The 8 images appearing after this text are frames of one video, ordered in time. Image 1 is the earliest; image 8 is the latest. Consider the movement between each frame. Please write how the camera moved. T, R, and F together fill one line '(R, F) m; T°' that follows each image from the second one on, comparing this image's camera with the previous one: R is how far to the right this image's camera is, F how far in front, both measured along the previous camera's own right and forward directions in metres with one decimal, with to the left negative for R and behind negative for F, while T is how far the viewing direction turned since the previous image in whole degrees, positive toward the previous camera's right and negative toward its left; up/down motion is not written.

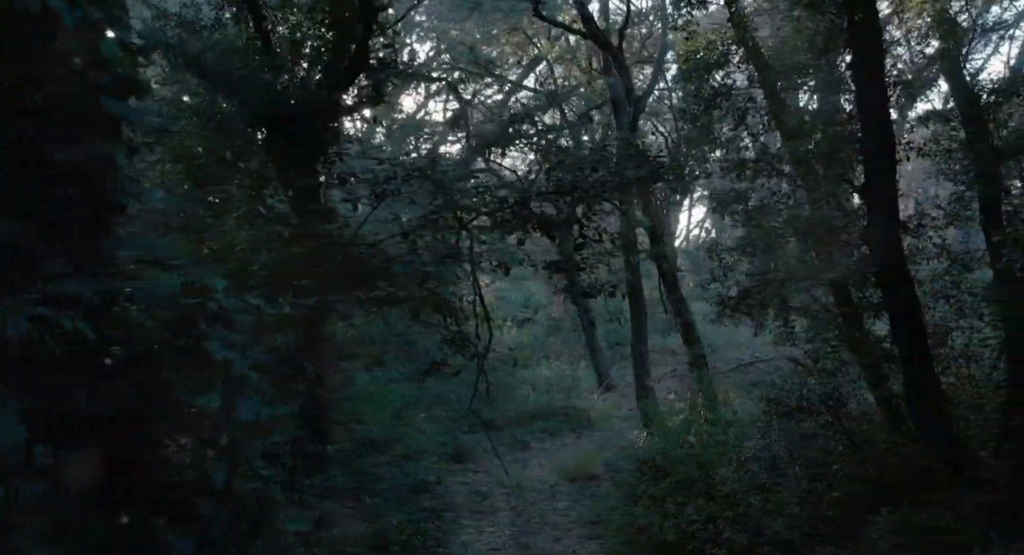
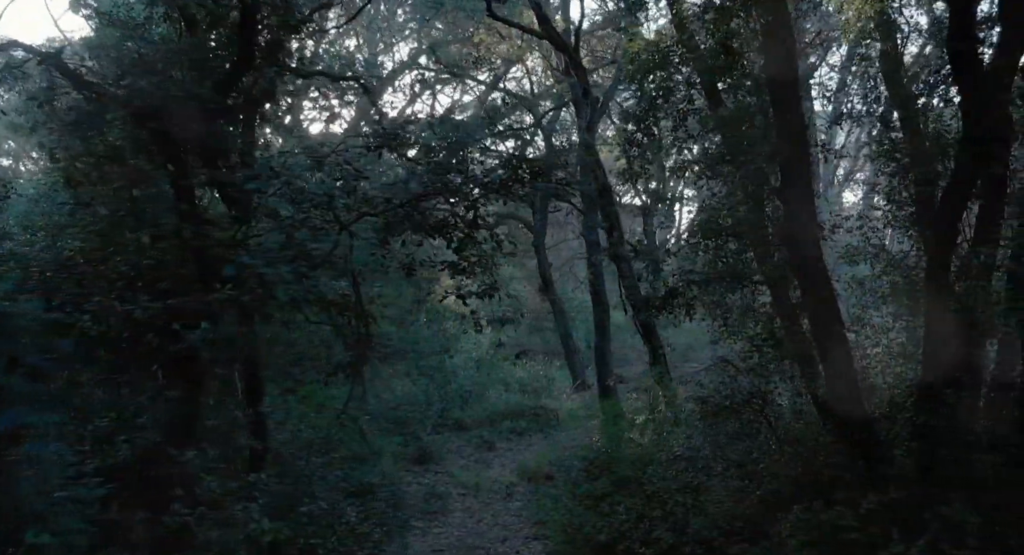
(+0.6, 0.0) m; +1°
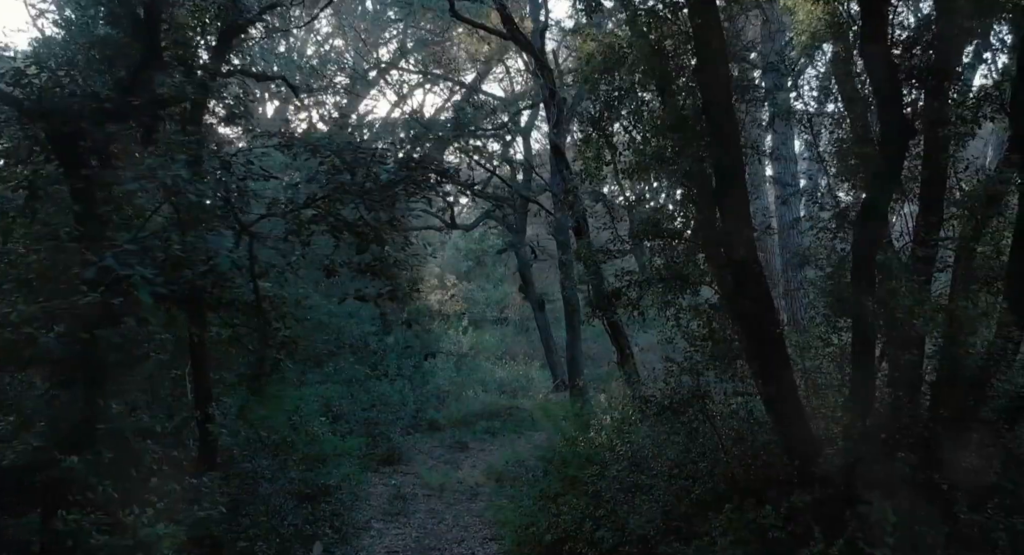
(+0.5, 0.0) m; +1°
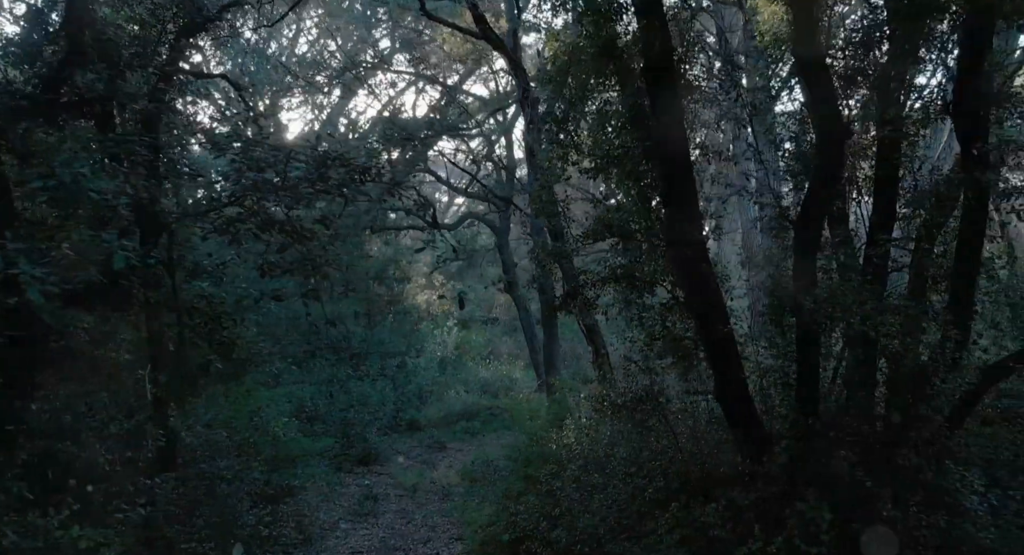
(+0.4, 0.0) m; +1°
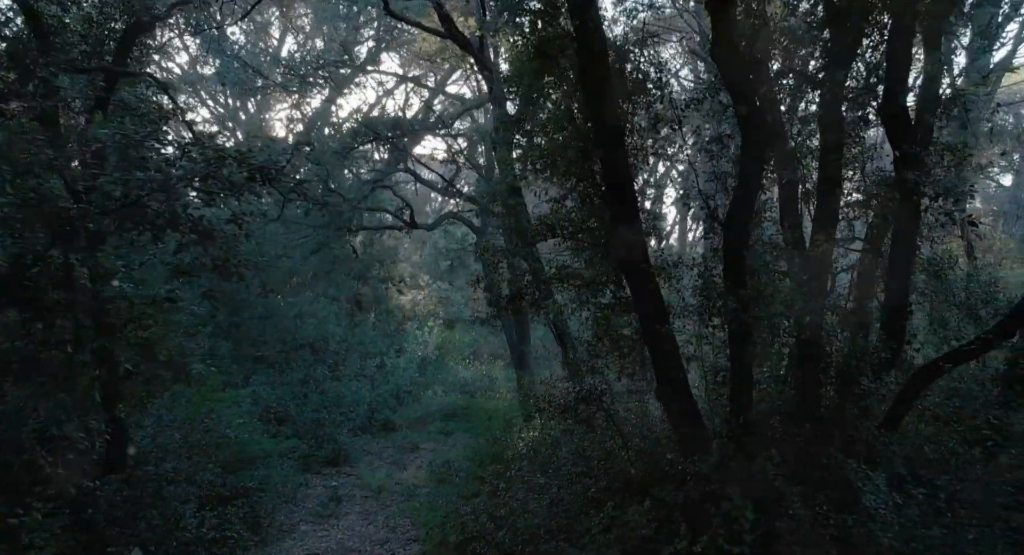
(+0.4, 0.0) m; +1°
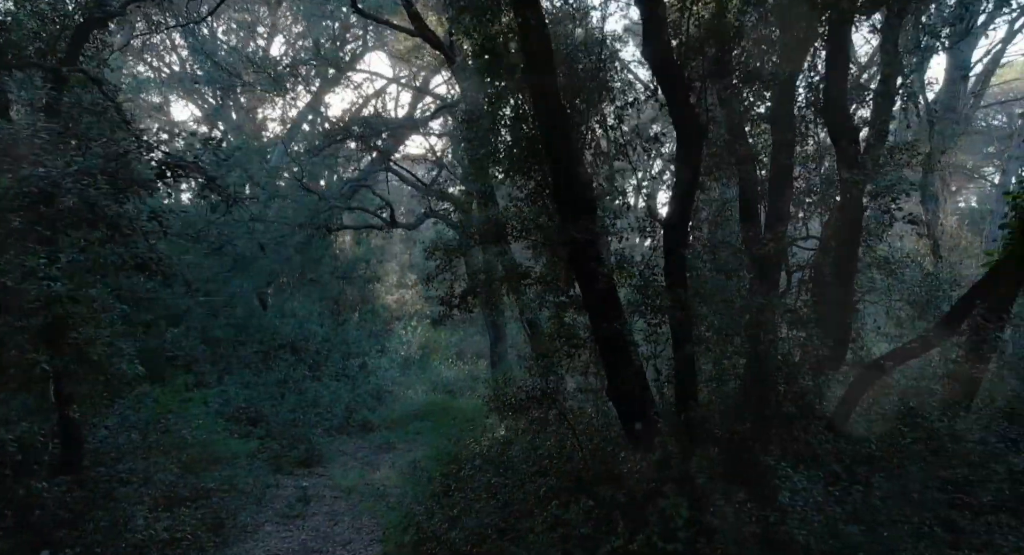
(+0.4, 0.0) m; +1°
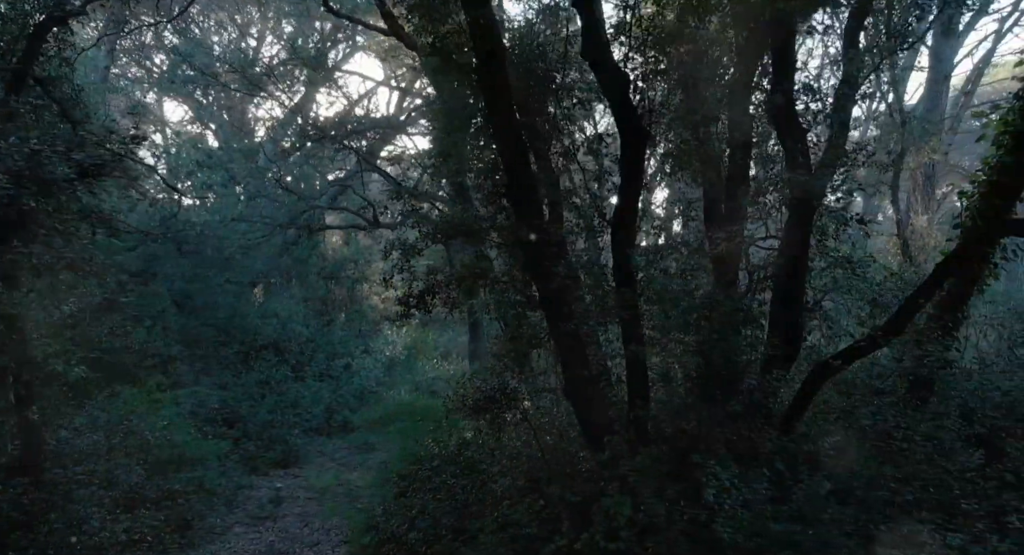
(+0.3, 0.0) m; +1°
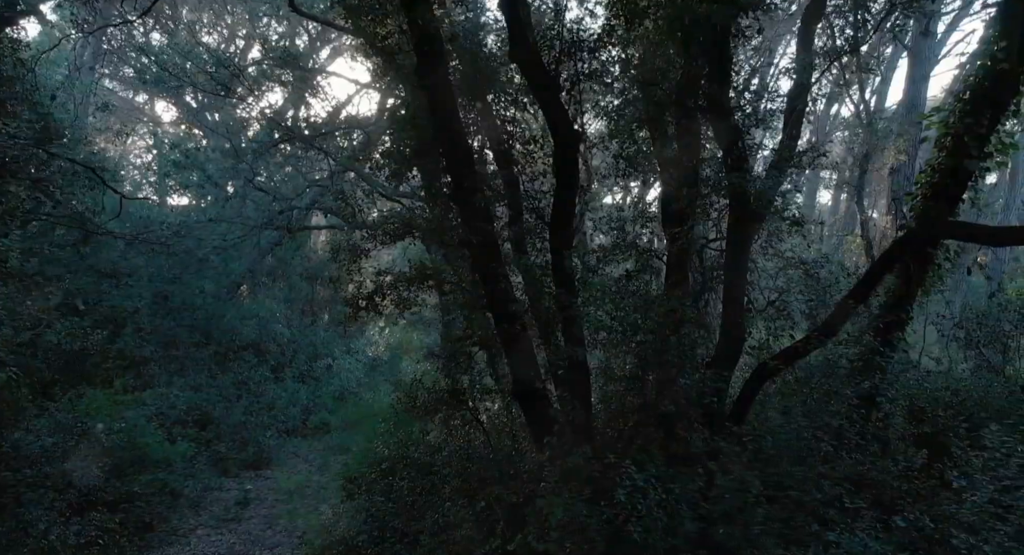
(+0.4, 0.0) m; +1°
